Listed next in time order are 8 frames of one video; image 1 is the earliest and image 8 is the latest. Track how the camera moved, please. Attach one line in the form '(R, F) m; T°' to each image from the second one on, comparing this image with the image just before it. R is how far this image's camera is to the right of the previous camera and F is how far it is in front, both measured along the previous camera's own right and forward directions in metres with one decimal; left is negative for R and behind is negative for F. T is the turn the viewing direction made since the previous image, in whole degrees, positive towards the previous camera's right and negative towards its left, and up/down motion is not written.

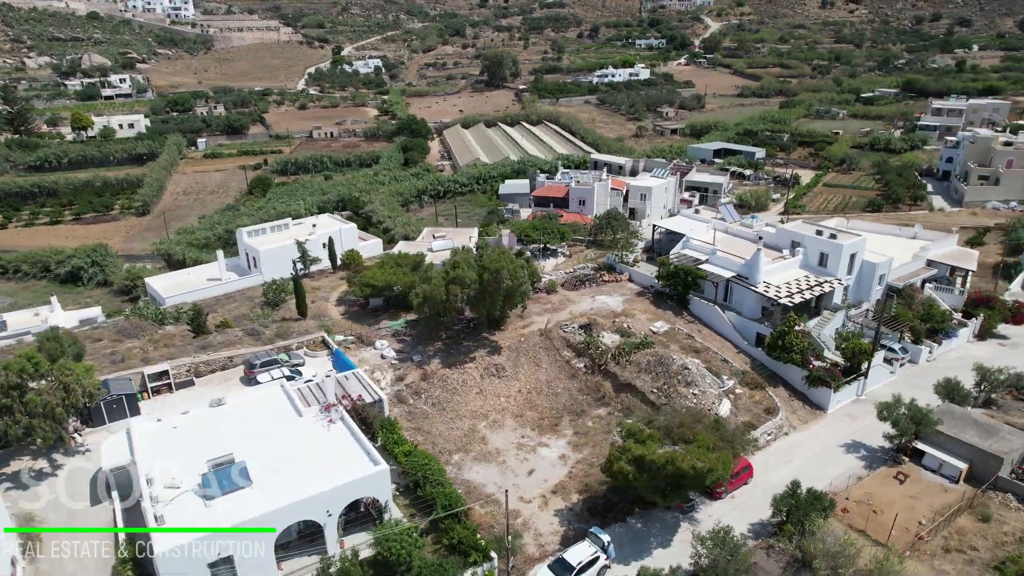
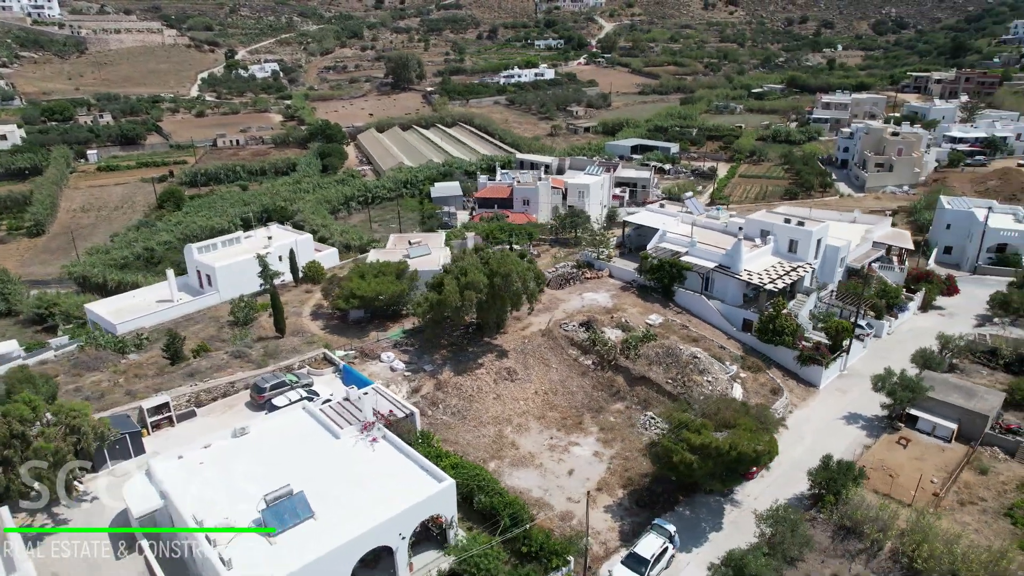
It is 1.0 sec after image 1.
(-4.1, +0.5) m; +8°
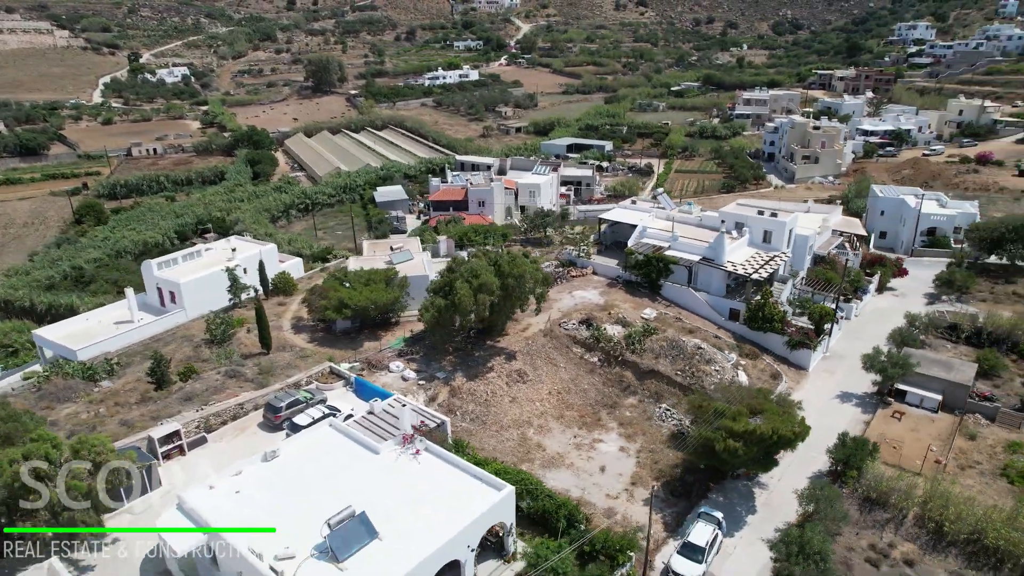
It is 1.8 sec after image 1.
(-3.4, +0.4) m; +7°
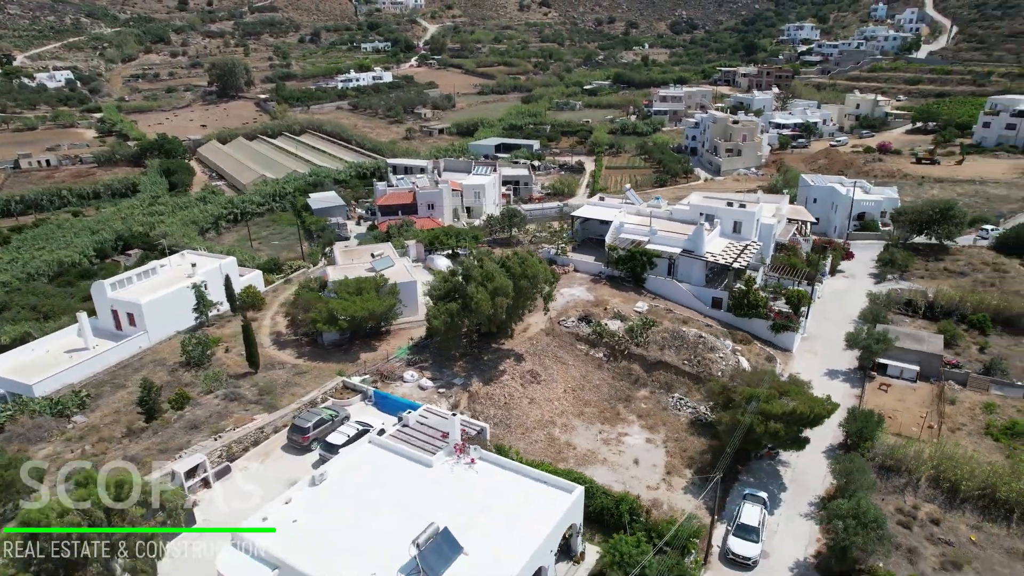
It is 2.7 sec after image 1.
(-3.8, +0.4) m; +8°
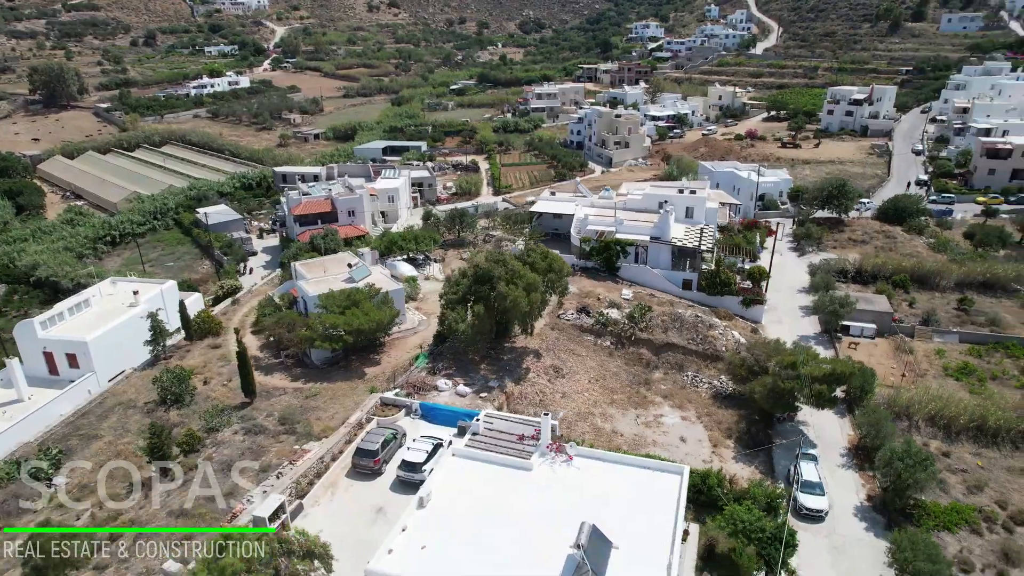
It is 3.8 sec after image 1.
(-6.1, +0.8) m; +12°
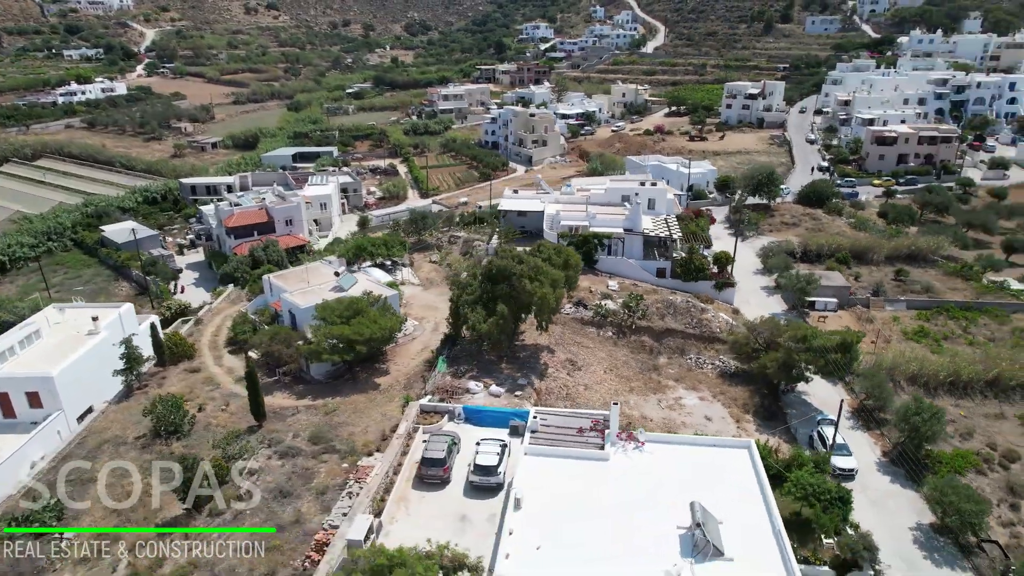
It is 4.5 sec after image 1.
(-4.7, +0.5) m; +9°
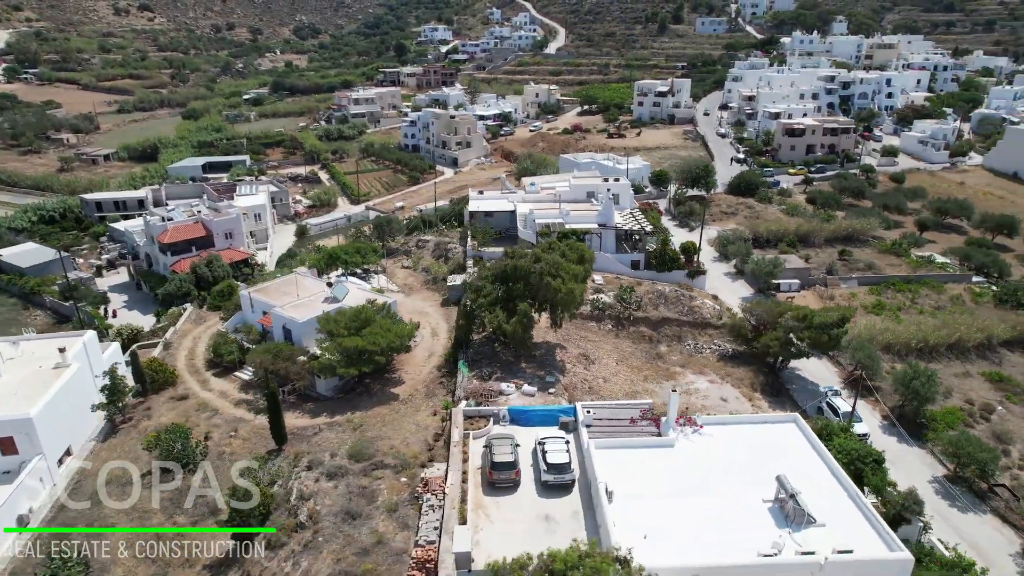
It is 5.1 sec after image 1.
(-4.4, +0.4) m; +9°
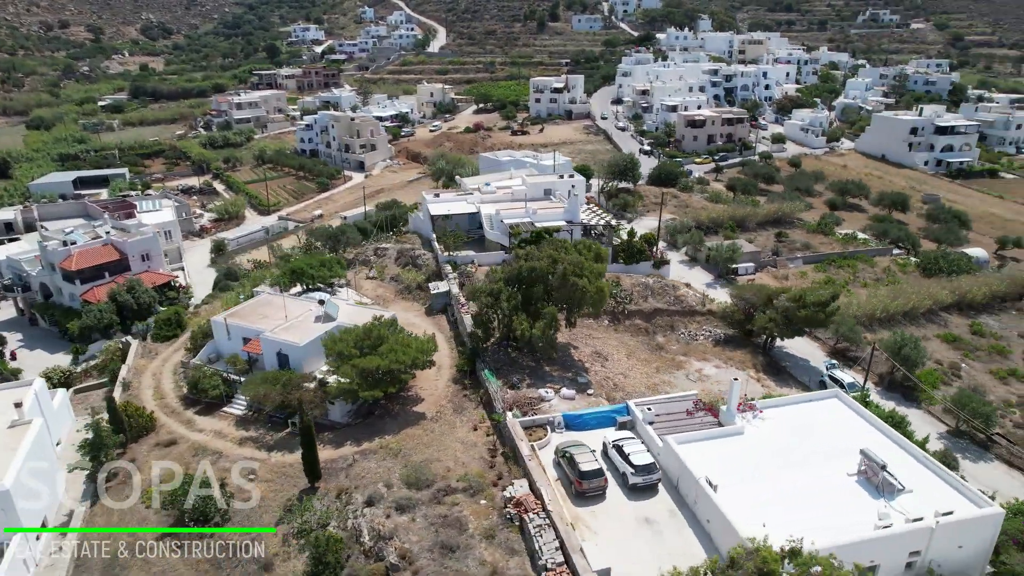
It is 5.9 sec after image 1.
(-5.1, +1.2) m; +10°
